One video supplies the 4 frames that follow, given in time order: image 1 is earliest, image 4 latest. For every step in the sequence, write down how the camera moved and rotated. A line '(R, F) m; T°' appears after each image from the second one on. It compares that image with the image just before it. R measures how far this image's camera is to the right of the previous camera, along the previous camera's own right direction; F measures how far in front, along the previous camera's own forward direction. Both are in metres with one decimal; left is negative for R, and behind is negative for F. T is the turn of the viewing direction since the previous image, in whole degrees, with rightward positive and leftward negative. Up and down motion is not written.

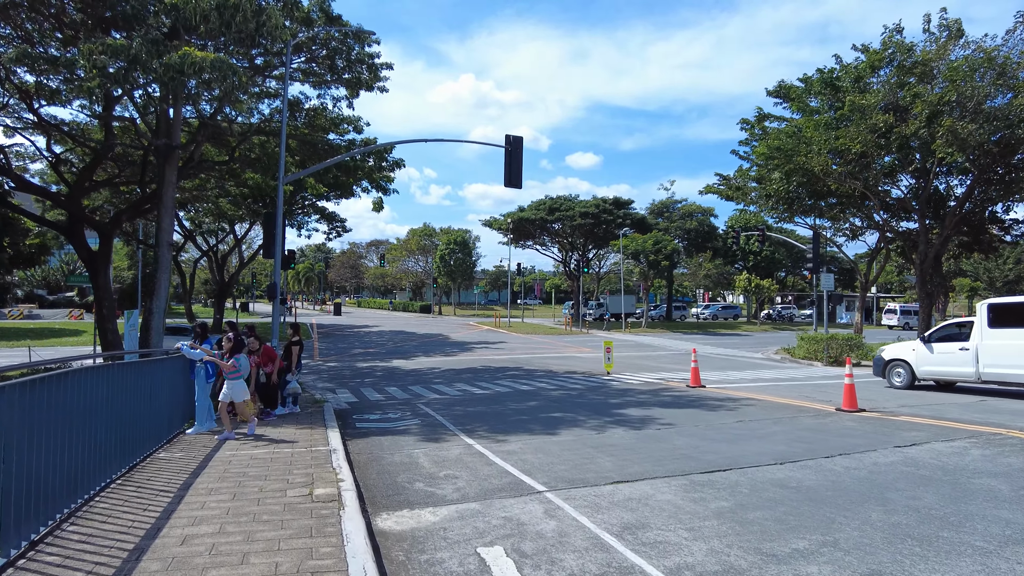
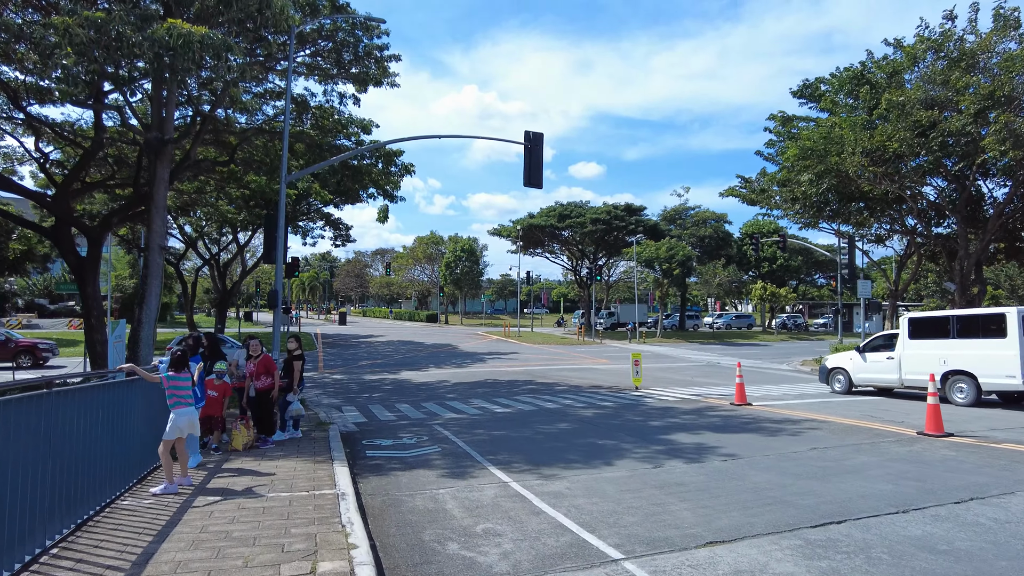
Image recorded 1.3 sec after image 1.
(-0.4, +1.4) m; 0°
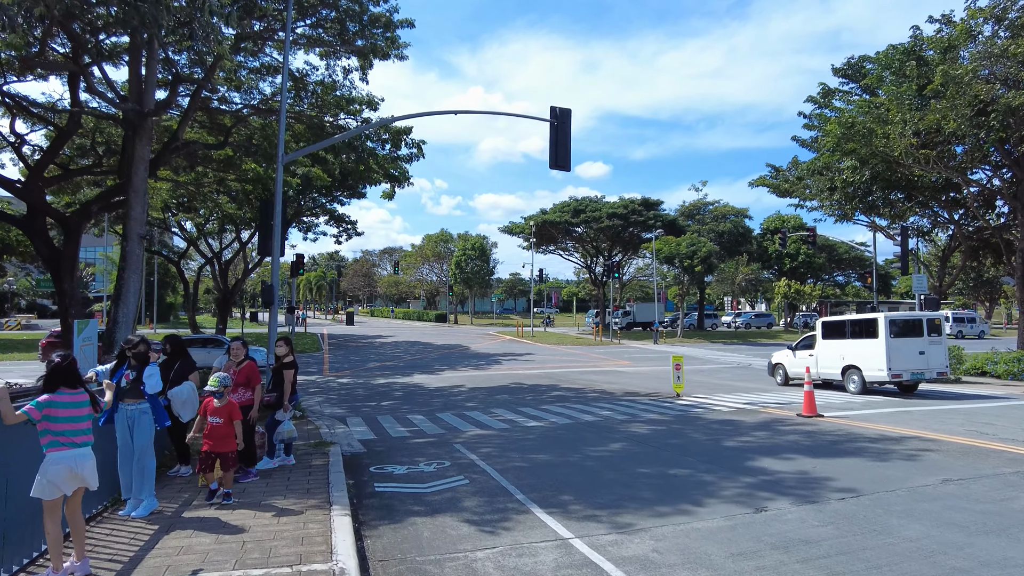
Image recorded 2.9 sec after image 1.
(-0.4, +1.9) m; -1°
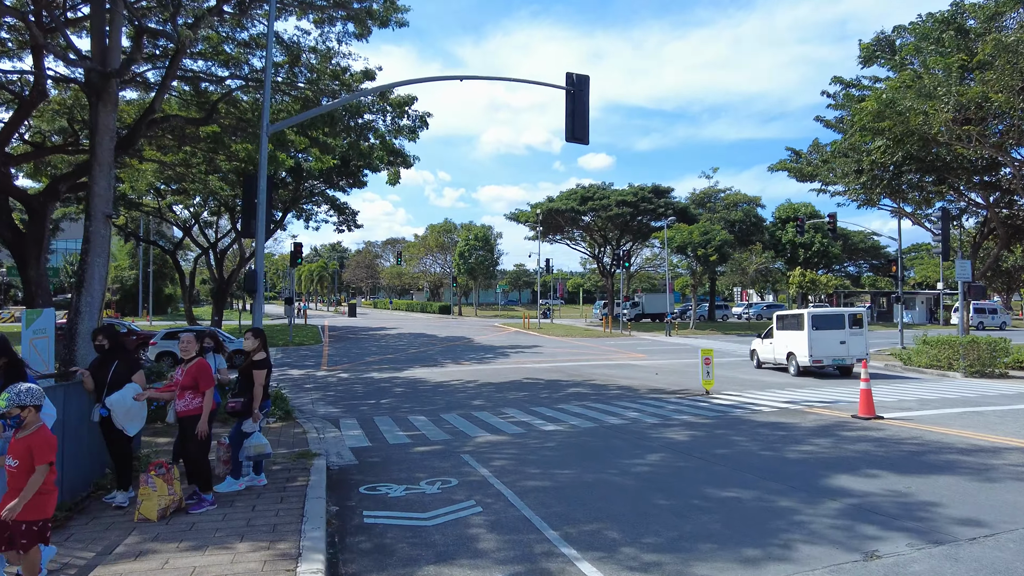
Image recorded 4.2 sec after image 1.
(-0.2, +1.5) m; 0°
